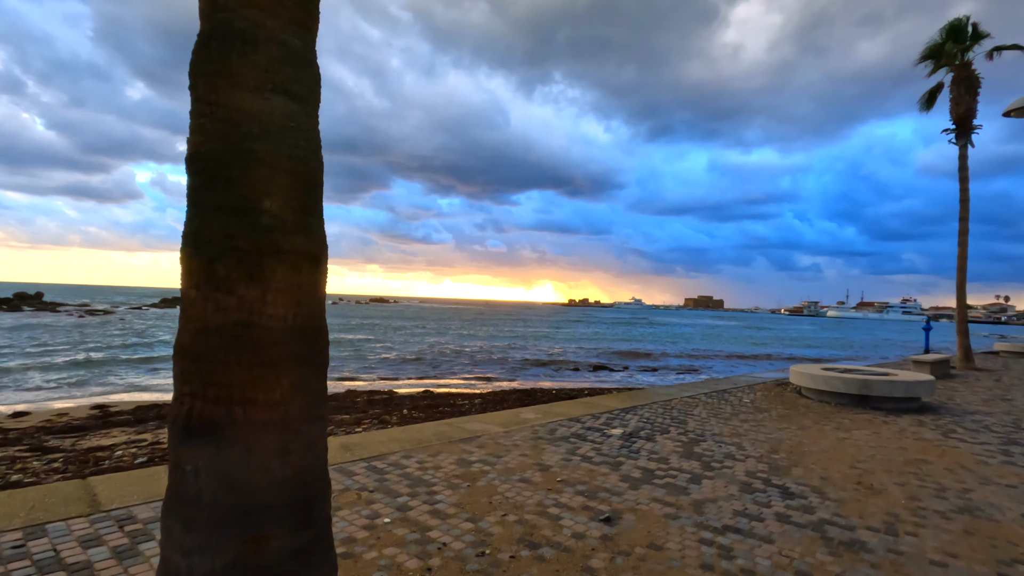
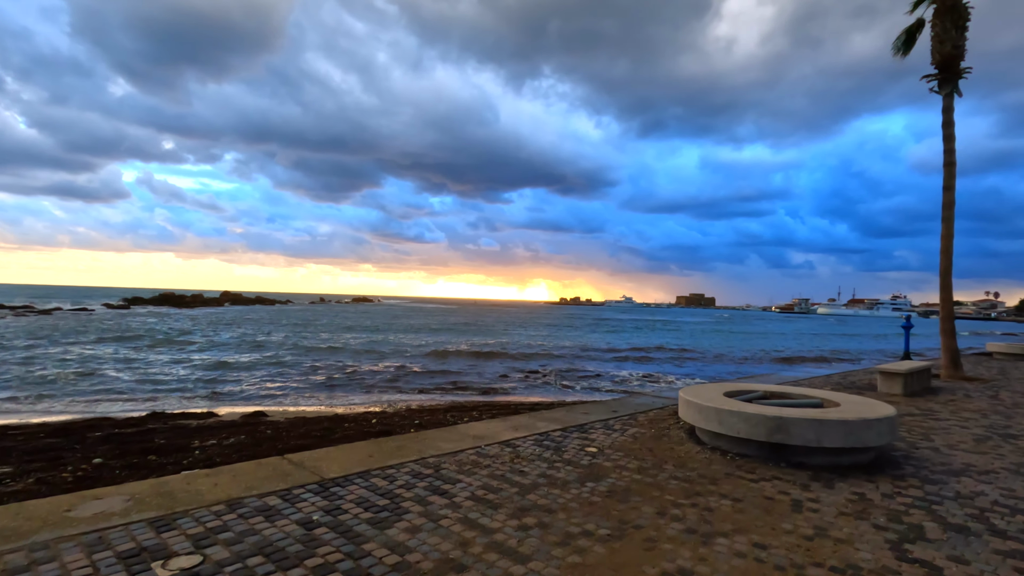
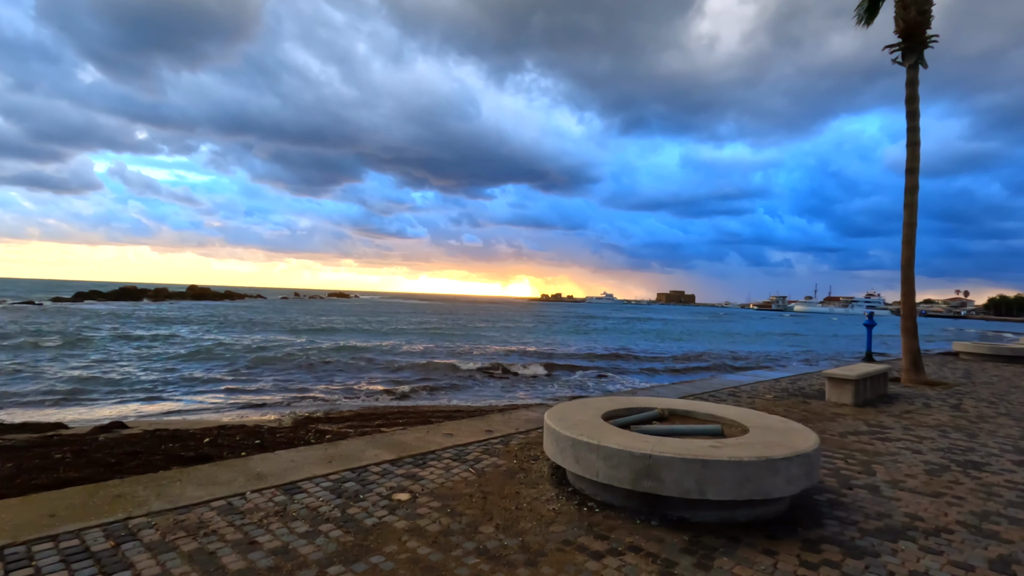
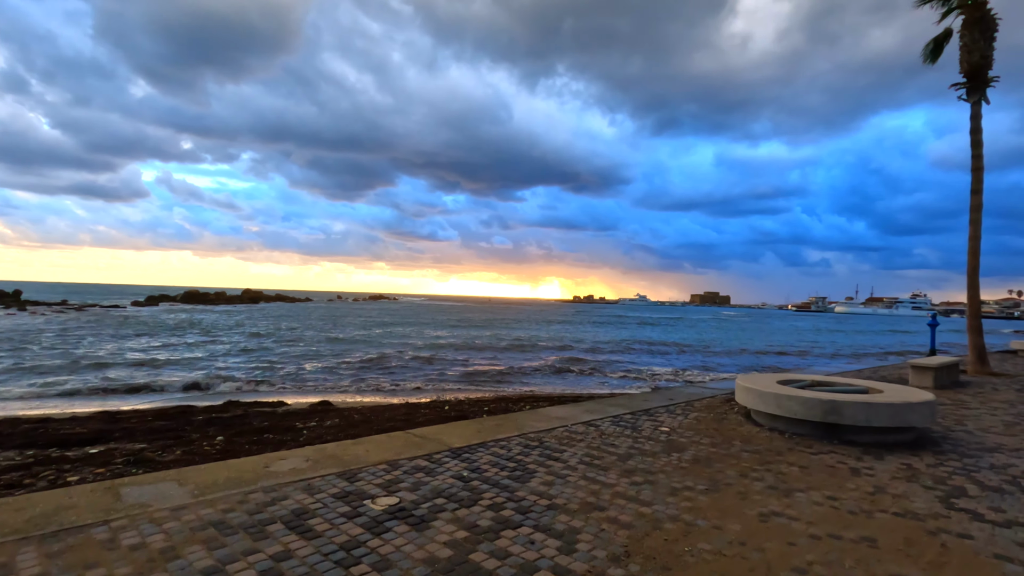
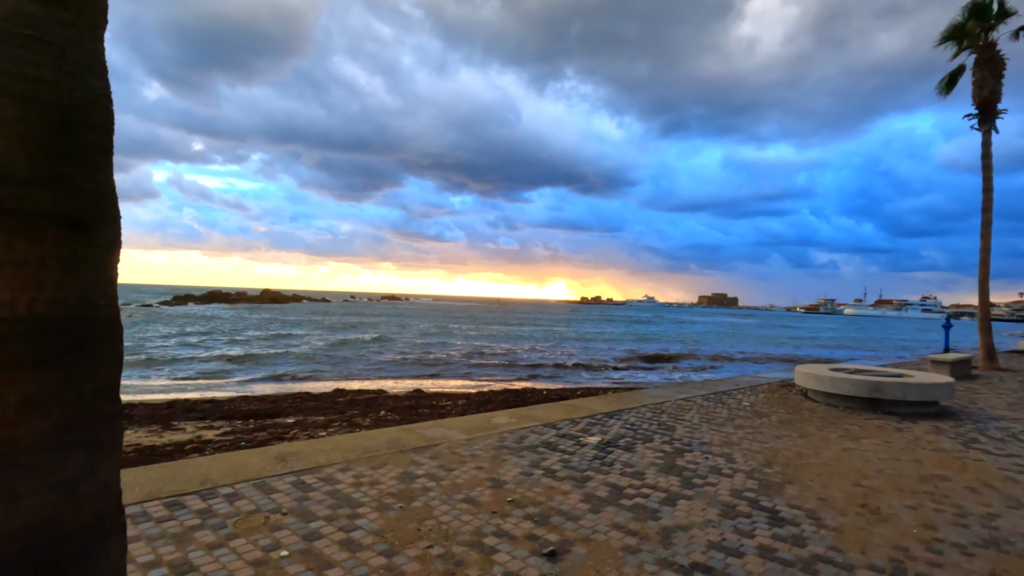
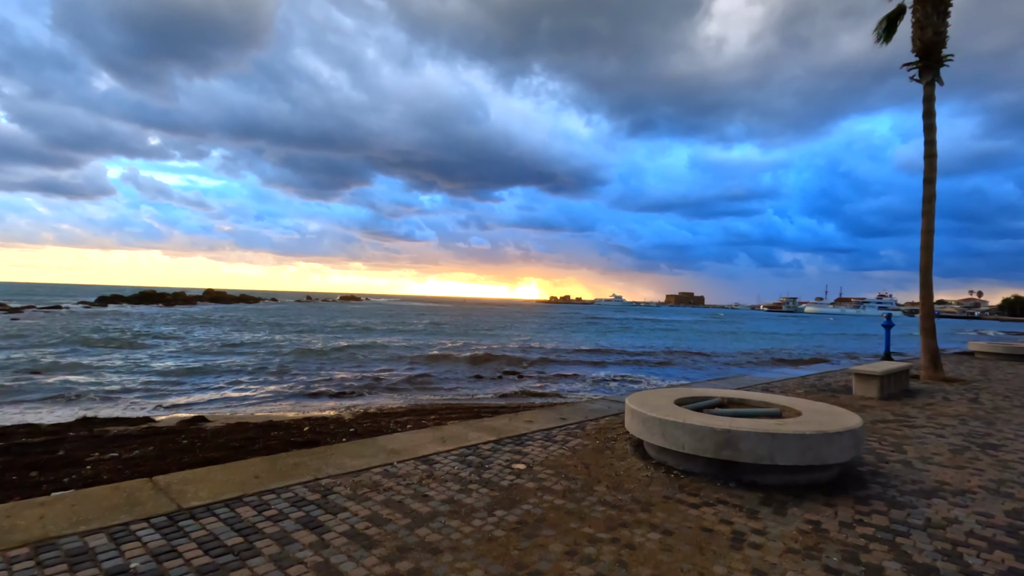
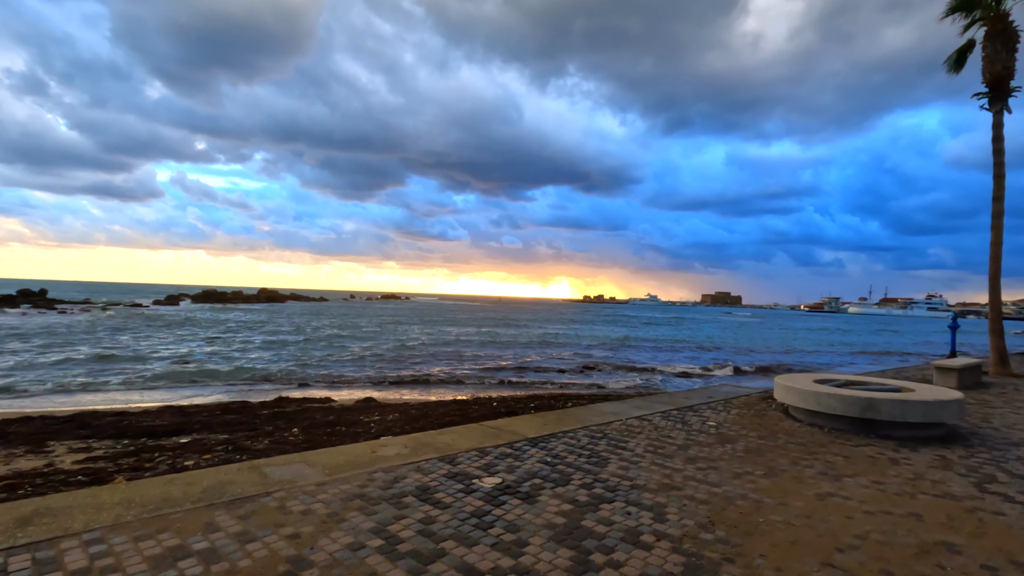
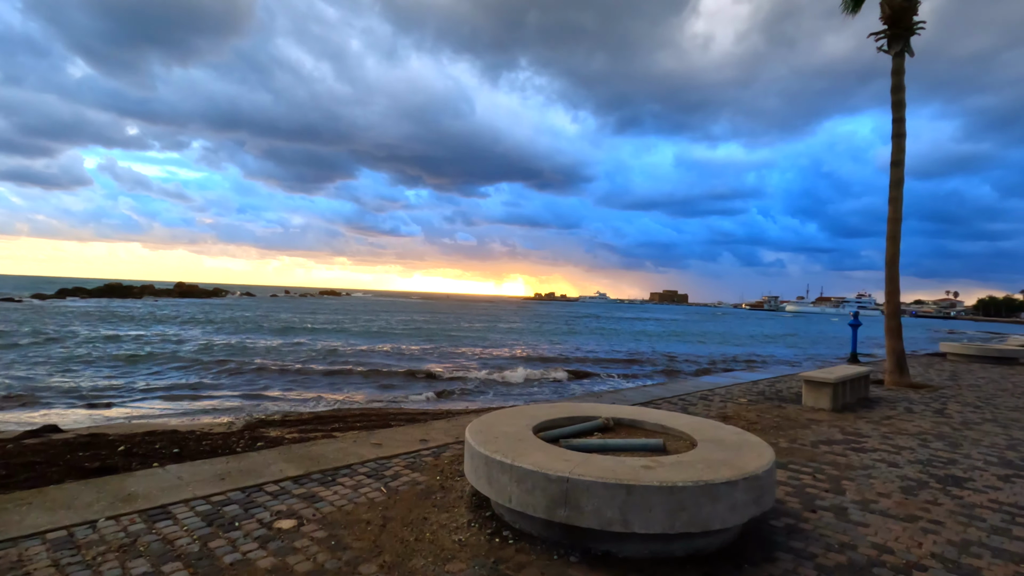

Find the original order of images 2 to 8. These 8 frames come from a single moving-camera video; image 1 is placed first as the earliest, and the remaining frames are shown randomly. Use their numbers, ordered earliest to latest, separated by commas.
5, 7, 4, 2, 6, 3, 8
